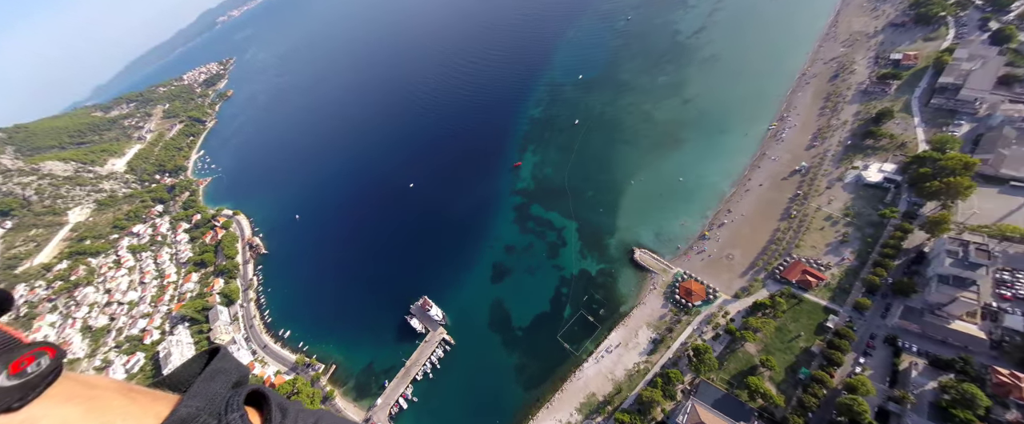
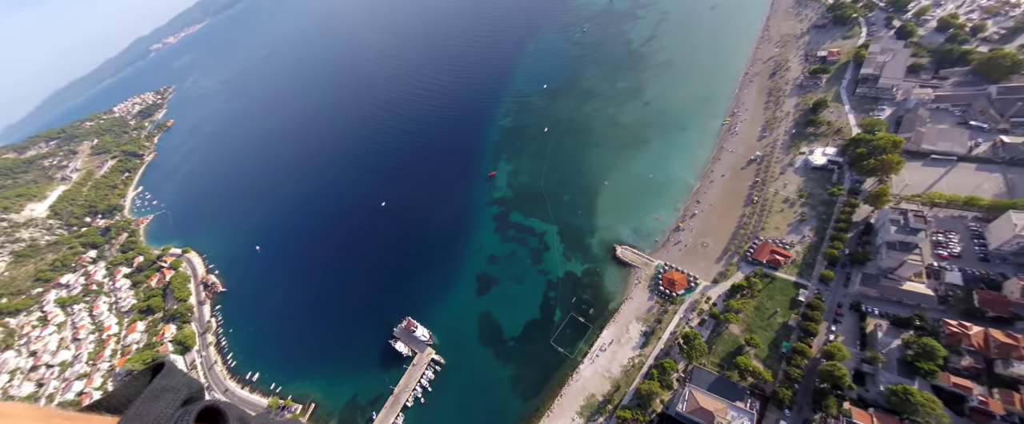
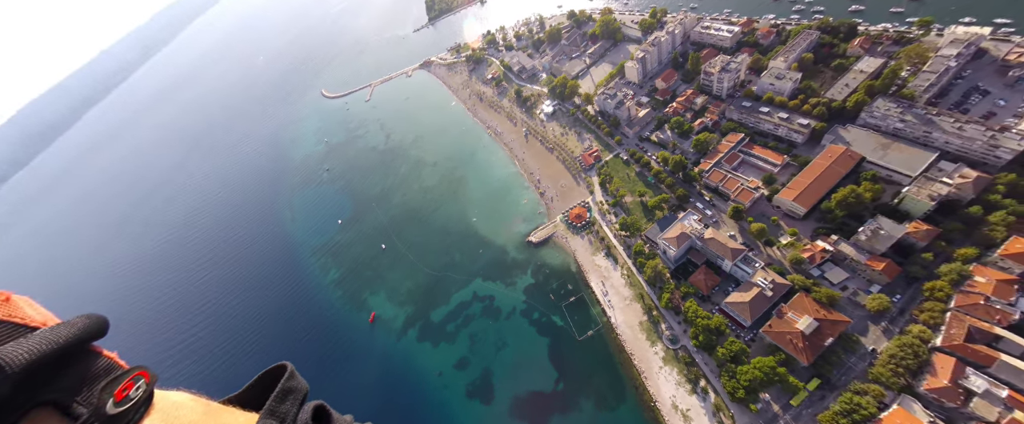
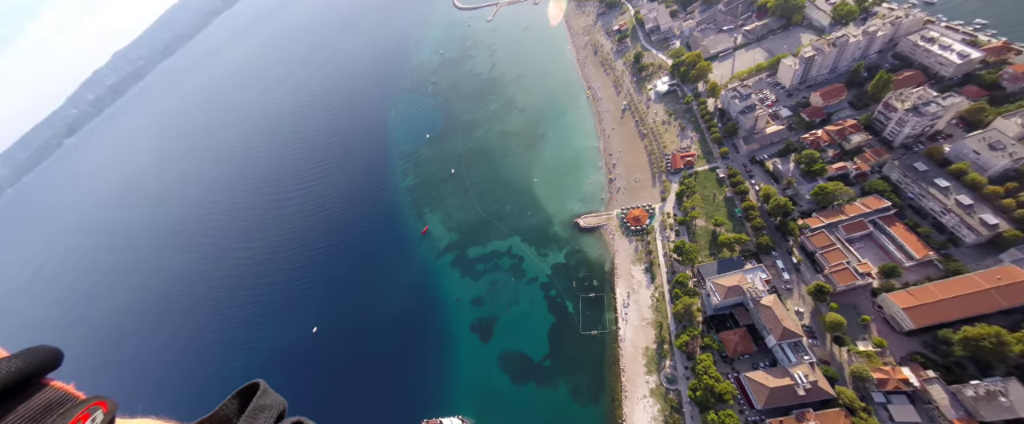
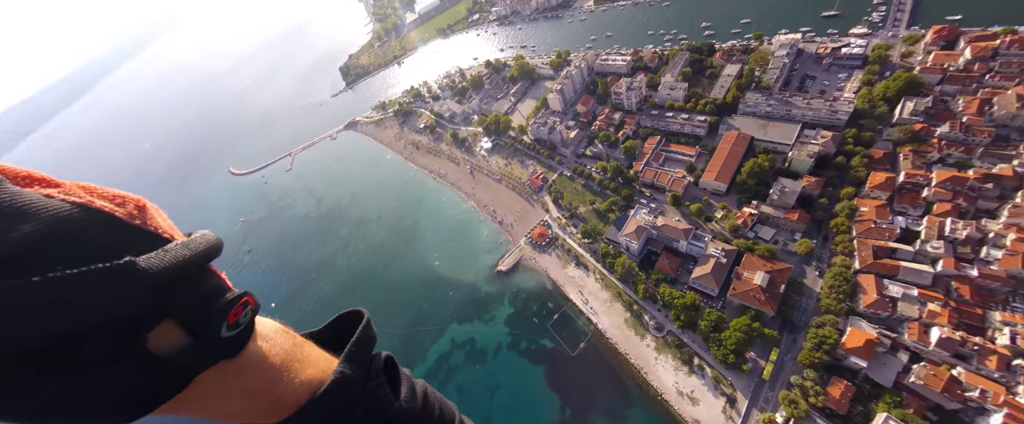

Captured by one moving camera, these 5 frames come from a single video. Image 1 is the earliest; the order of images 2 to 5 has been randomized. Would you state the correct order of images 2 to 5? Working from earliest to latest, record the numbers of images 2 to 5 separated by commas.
2, 4, 3, 5
